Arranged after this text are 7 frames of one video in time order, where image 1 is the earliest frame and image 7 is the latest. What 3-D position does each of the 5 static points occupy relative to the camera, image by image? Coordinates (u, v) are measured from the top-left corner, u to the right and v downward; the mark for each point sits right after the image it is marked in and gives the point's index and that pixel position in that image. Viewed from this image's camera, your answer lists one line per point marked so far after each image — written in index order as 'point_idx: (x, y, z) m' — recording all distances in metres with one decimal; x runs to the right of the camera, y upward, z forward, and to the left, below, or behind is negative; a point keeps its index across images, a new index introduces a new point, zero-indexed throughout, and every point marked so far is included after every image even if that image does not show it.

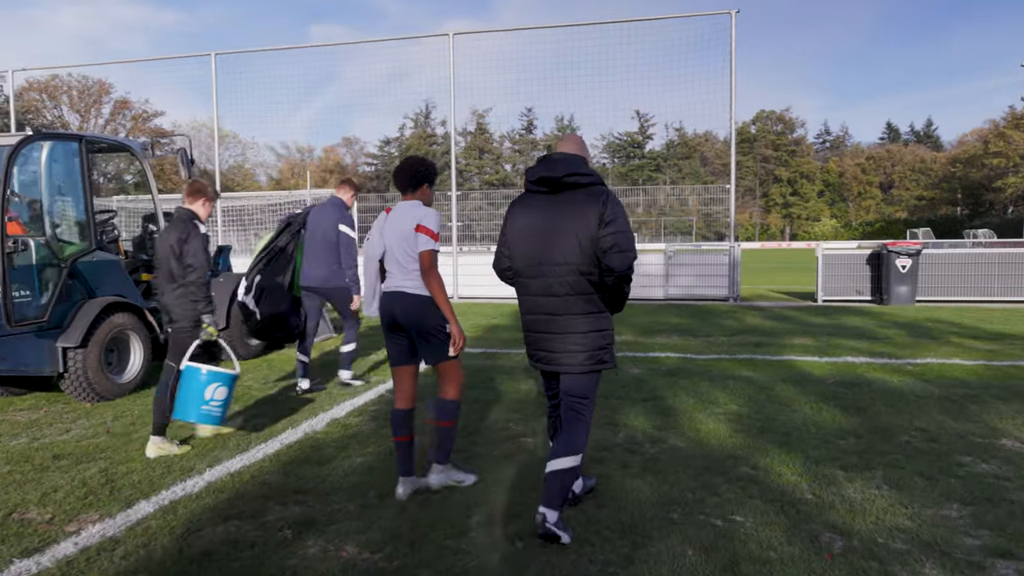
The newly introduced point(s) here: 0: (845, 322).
0: (+4.0, -0.4, +9.8) m
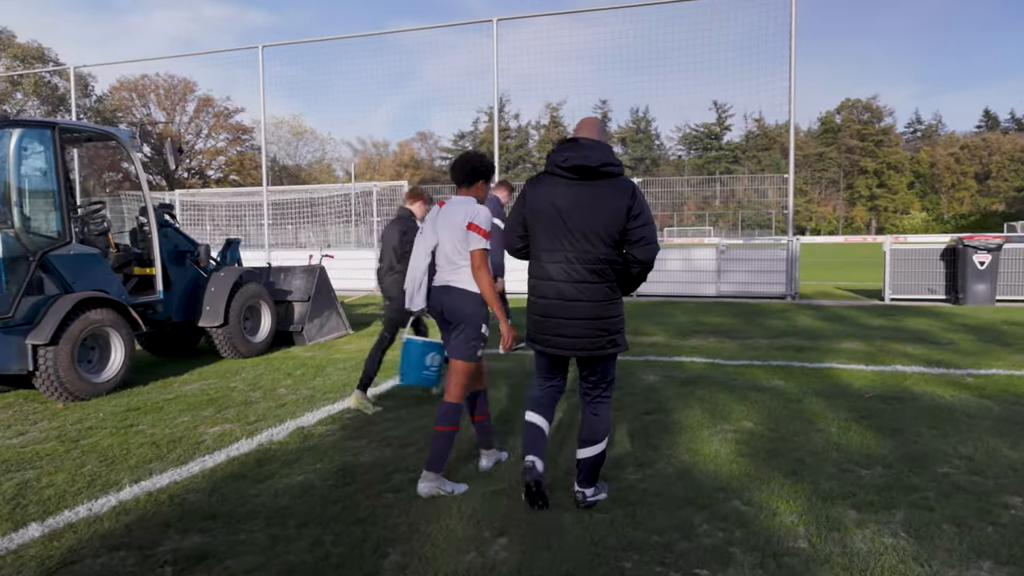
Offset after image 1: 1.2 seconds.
0: (+4.3, -0.4, +8.9) m
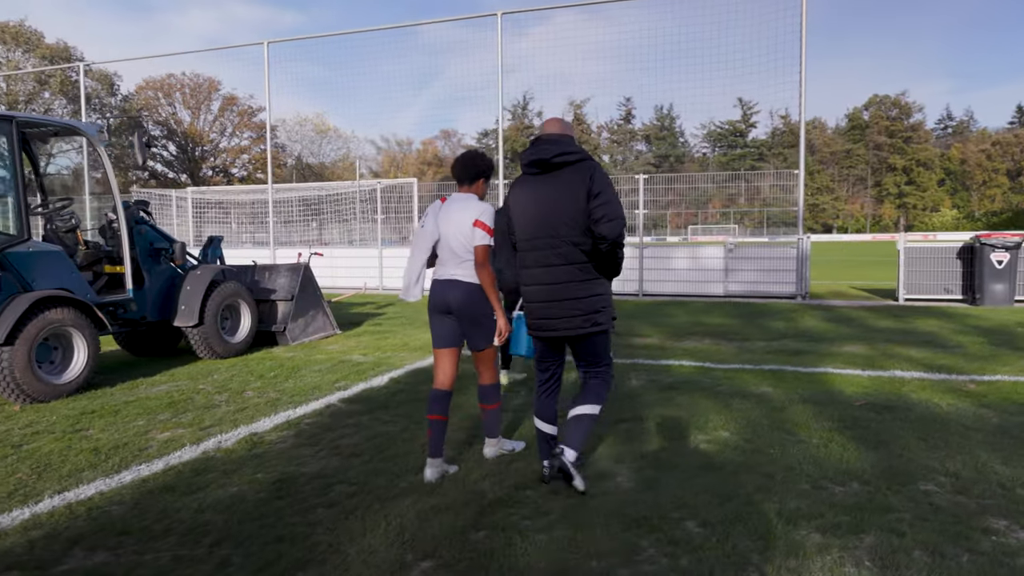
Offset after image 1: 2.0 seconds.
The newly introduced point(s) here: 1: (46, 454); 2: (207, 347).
0: (+4.3, -0.4, +8.5) m
1: (-2.3, -0.8, +4.0) m
2: (-2.4, -0.5, +6.5) m
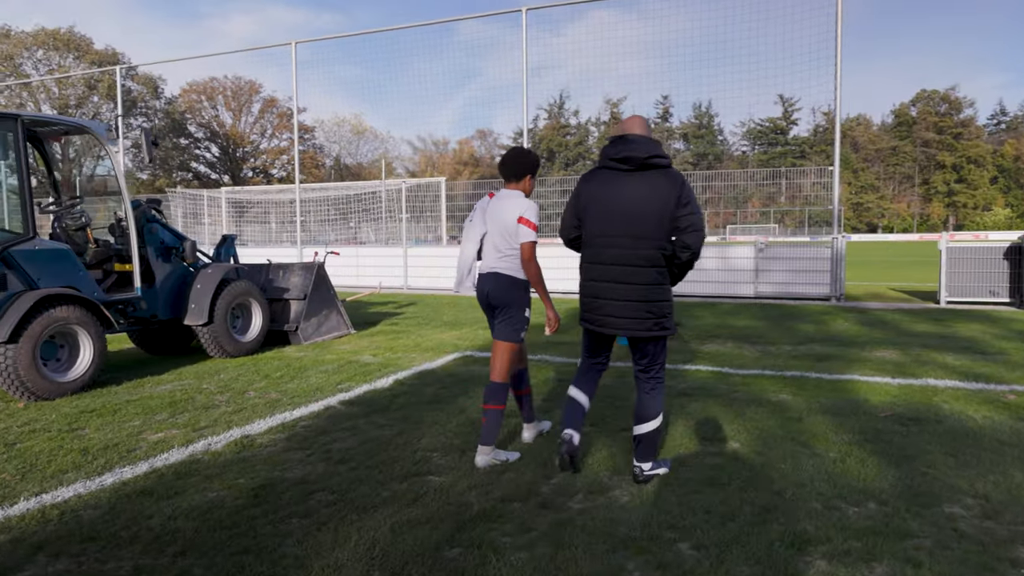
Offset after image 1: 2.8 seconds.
0: (+4.4, -0.4, +8.1) m
1: (-2.3, -0.8, +3.9) m
2: (-2.3, -0.5, +6.4) m
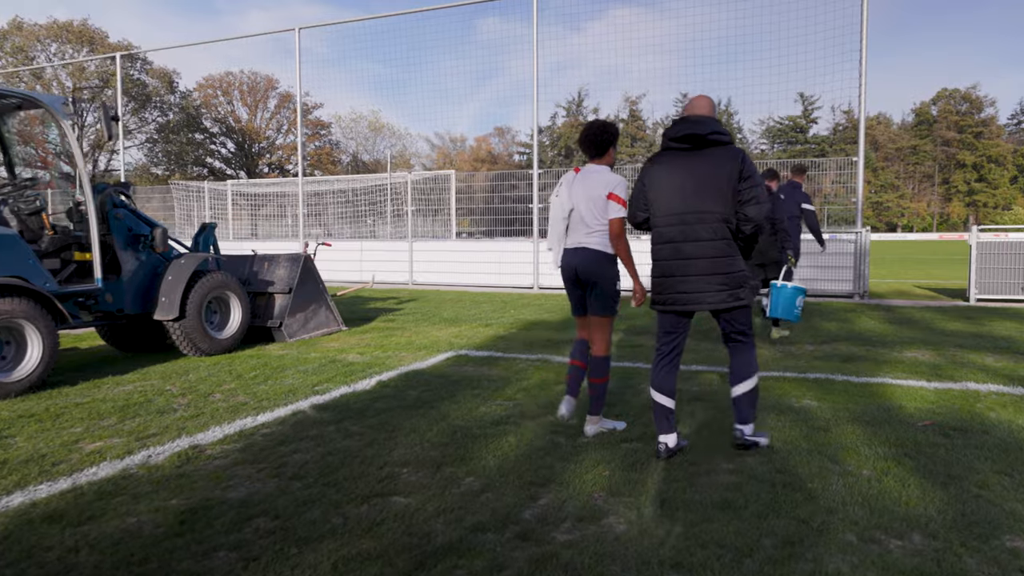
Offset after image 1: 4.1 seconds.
0: (+4.4, -0.4, +7.5) m
1: (-2.4, -0.8, +3.4) m
2: (-2.4, -0.4, +6.0) m
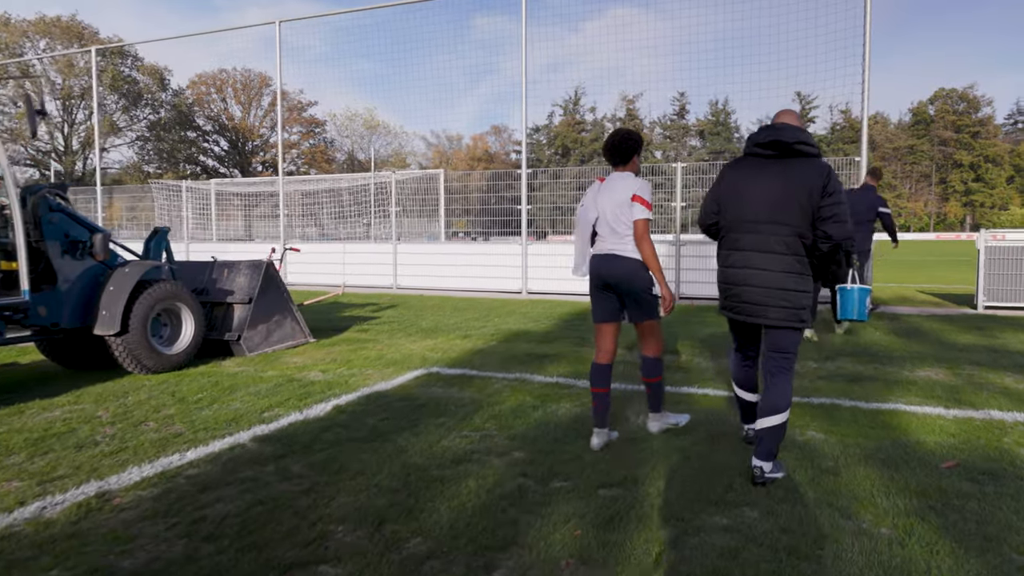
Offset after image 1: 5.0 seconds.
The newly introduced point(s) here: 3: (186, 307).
0: (+4.3, -0.5, +7.0) m
1: (-2.5, -0.8, +2.9) m
2: (-2.5, -0.5, +5.4) m
3: (-2.4, -0.1, +5.8) m
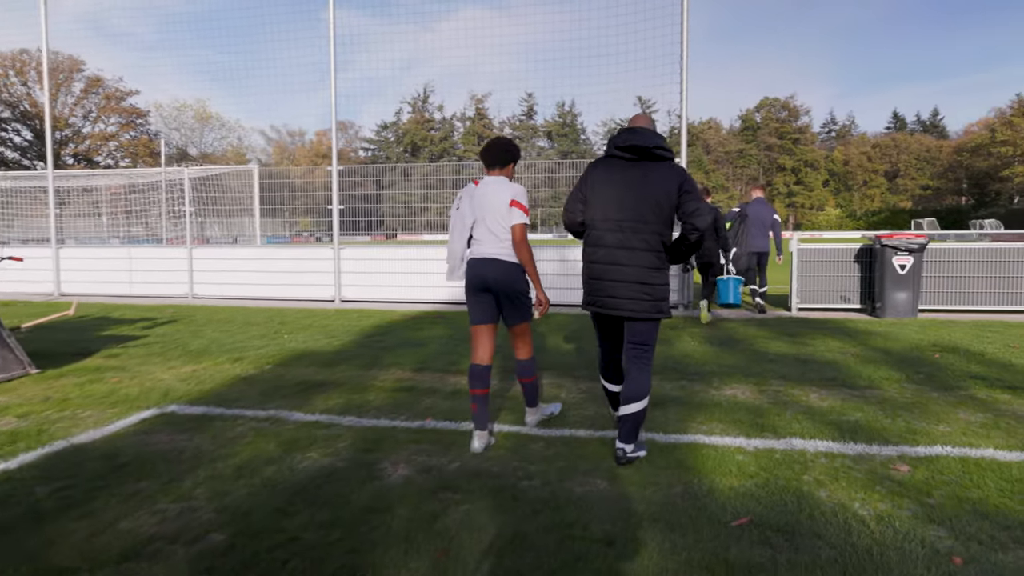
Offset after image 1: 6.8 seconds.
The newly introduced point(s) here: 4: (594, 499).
0: (+2.5, -0.5, +6.8) m
1: (-3.4, -1.0, +1.5) m
2: (-3.9, -0.6, +4.0) m
3: (-3.8, -0.3, +4.5) m
4: (+0.3, -0.8, +3.2) m
